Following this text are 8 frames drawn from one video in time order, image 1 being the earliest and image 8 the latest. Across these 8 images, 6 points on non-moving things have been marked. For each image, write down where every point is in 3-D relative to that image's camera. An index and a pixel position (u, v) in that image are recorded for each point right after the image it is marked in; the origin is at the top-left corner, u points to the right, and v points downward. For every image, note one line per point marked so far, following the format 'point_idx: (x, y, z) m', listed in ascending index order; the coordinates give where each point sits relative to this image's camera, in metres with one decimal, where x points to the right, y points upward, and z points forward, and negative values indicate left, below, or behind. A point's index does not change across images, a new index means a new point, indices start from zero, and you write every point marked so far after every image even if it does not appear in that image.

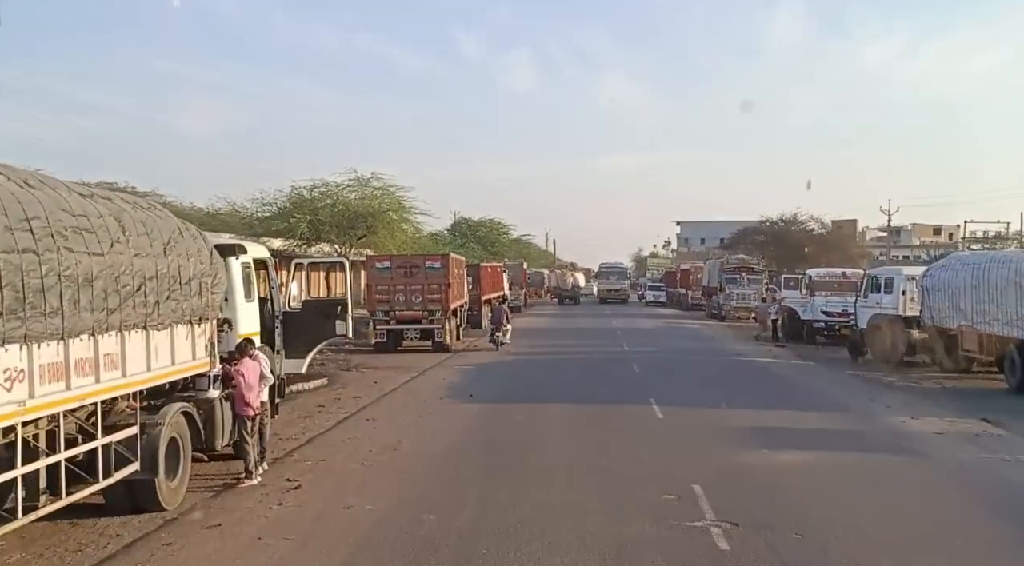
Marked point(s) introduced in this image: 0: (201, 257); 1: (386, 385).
0: (-3.0, +0.2, +9.1) m
1: (-2.5, -2.0, +18.6) m
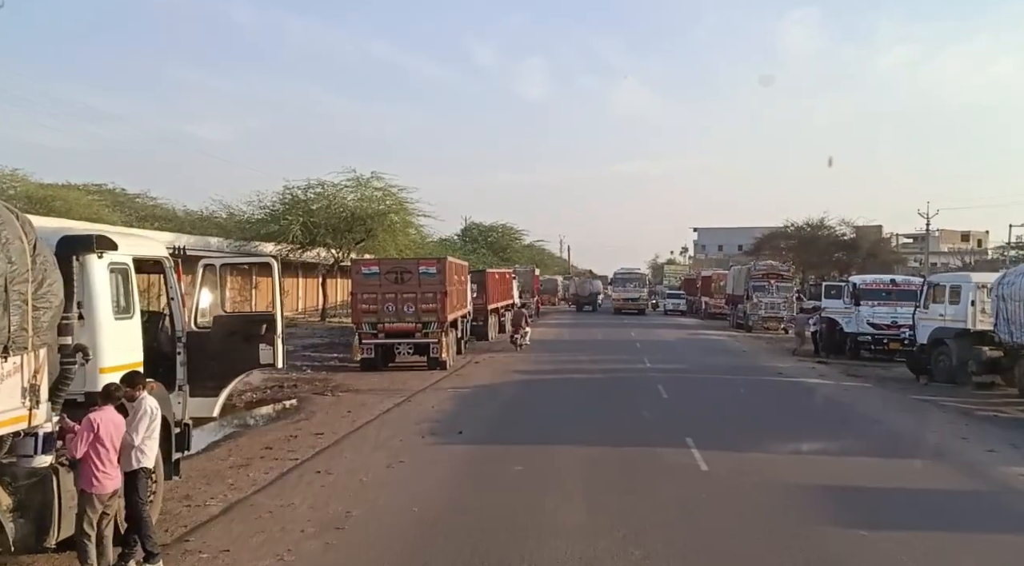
0: (-3.1, +0.2, +5.9) m
1: (-2.4, -2.1, +15.3) m
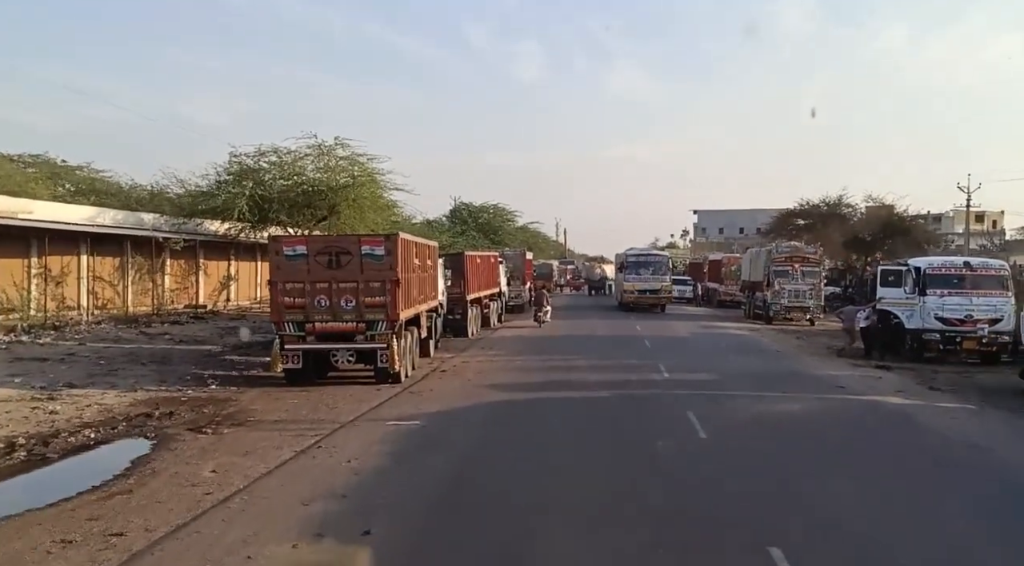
0: (-3.5, +0.2, +0.1) m
1: (-2.9, -2.0, +9.6) m
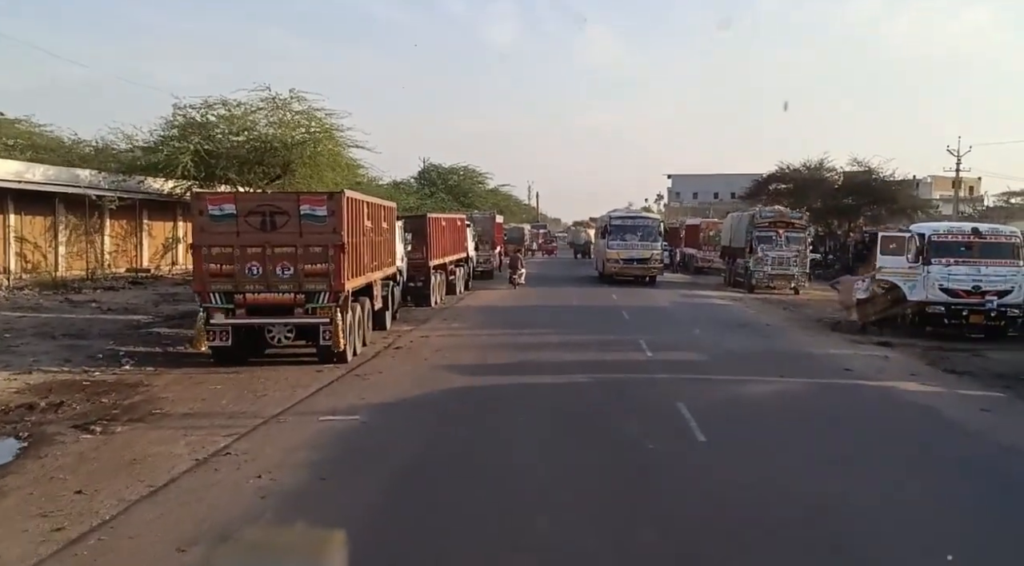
0: (-3.6, +0.1, -2.2) m
1: (-3.2, -1.7, +7.4) m
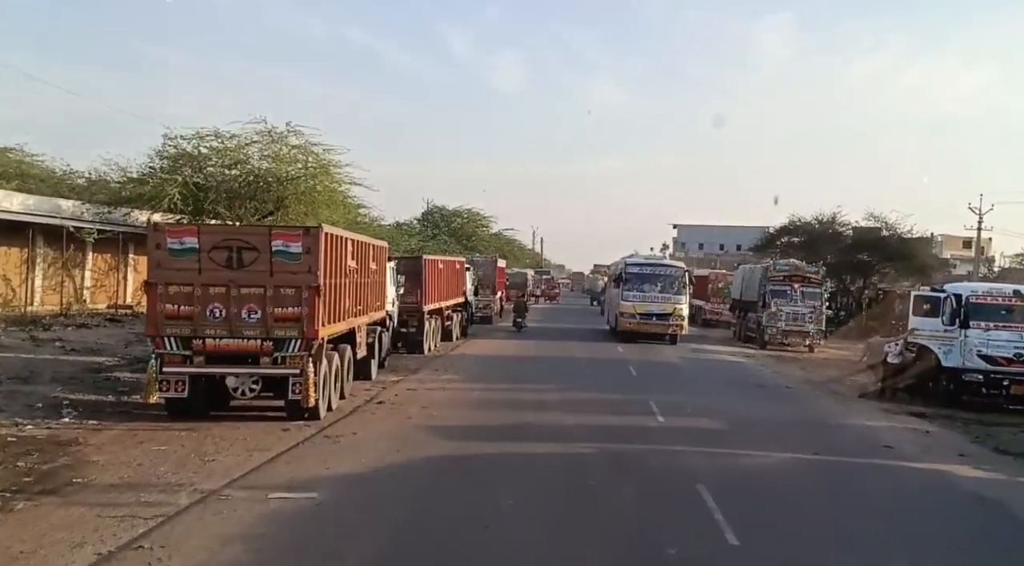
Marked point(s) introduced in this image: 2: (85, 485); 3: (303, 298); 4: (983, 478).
0: (-3.7, +0.3, -3.9) m
1: (-3.3, -2.0, +5.6) m
2: (-4.1, -2.0, +9.2) m
3: (-2.8, -0.2, +12.8) m
4: (+6.0, -2.5, +12.2) m
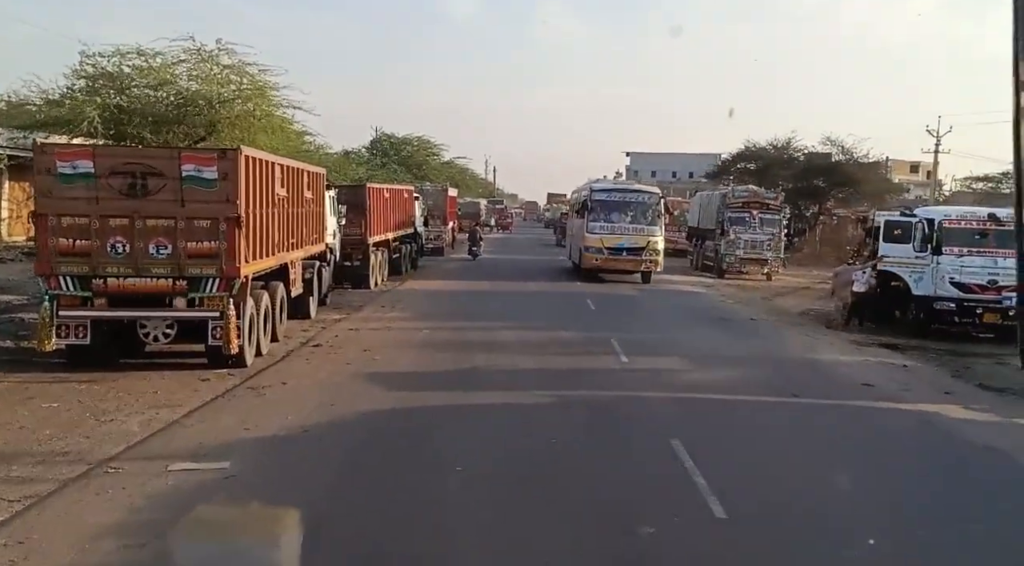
0: (-3.5, -0.2, -5.5) m
1: (-3.6, -1.7, +4.1) m
2: (-4.6, -1.4, +7.6) m
3: (-3.5, +0.6, +11.2) m
4: (+5.4, -1.6, +11.2) m
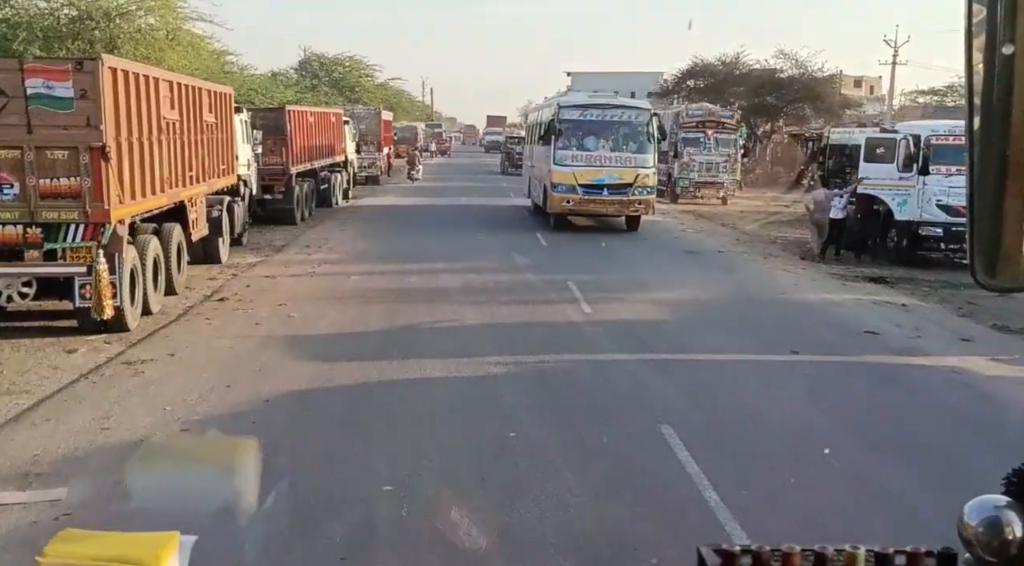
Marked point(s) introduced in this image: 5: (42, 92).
0: (-3.0, -1.0, -7.8) m
1: (-3.7, -1.8, +1.9) m
2: (-4.9, -1.2, +5.4) m
3: (-4.0, +1.1, +8.9) m
4: (+4.9, -0.9, +9.5) m
5: (-4.3, +1.8, +8.8) m
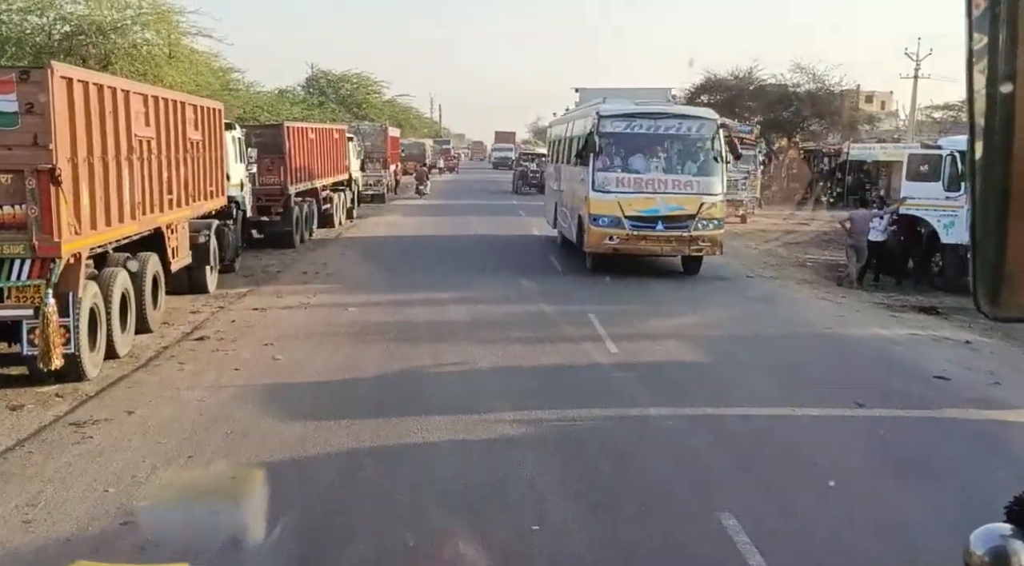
0: (-3.0, -1.1, -9.0) m
1: (-3.6, -2.0, +0.7) m
2: (-4.8, -1.5, +4.1) m
3: (-3.9, +0.8, +7.6) m
4: (+5.0, -1.2, +8.1) m
5: (-4.2, +1.4, +7.5) m
